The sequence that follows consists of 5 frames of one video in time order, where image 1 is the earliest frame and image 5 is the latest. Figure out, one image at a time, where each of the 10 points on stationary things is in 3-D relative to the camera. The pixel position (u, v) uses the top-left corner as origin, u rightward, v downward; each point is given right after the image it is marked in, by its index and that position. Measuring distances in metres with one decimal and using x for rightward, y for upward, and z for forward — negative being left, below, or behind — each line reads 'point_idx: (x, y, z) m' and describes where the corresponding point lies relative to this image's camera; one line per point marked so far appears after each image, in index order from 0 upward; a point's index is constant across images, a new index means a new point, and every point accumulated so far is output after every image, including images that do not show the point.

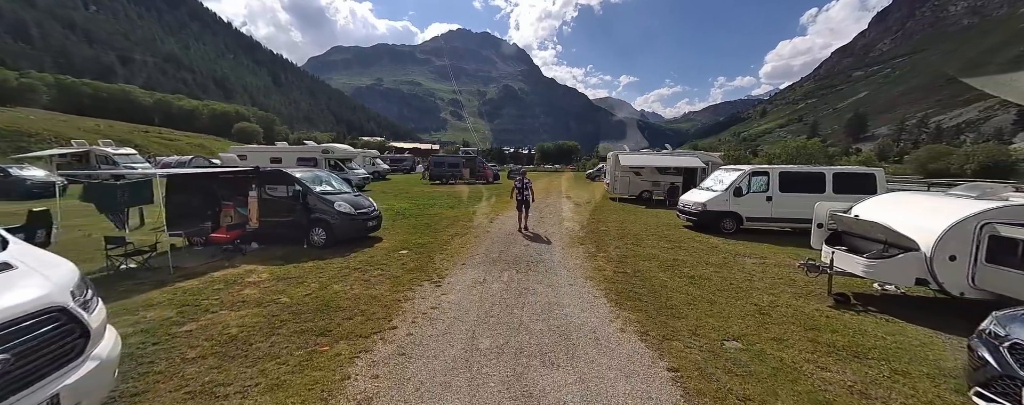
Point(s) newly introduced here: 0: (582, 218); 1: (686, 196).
0: (+3.2, -0.5, +13.8) m
1: (+6.3, +0.2, +11.0) m
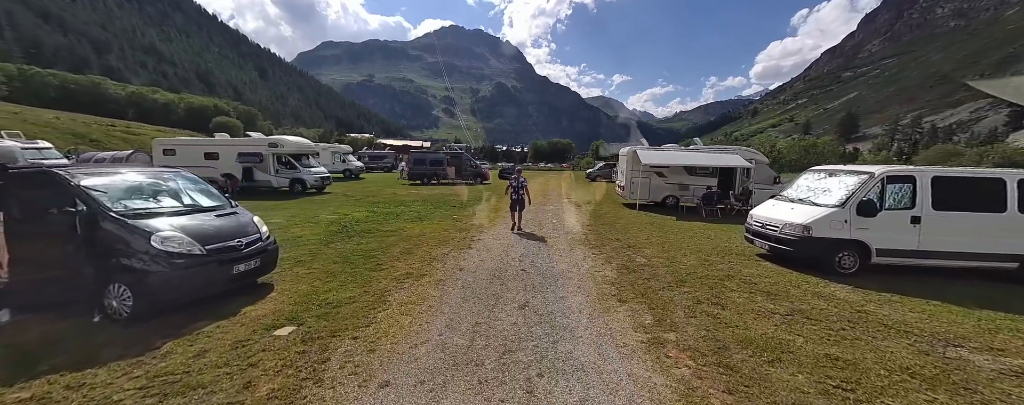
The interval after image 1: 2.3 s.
0: (+2.9, -0.9, +10.0) m
1: (+6.0, -0.2, +7.3) m
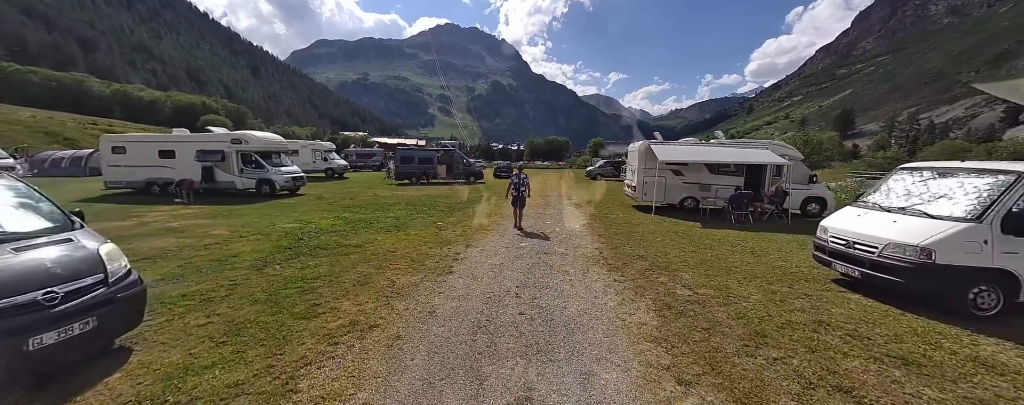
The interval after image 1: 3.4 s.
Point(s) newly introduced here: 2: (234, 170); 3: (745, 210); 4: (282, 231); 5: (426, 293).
0: (+2.7, -1.1, +8.1) m
1: (+5.9, -0.4, +5.5) m
2: (-14.7, +1.7, +16.0) m
3: (+8.2, -0.3, +10.6) m
4: (-7.0, -0.9, +9.2) m
5: (-1.4, -1.5, +4.9) m
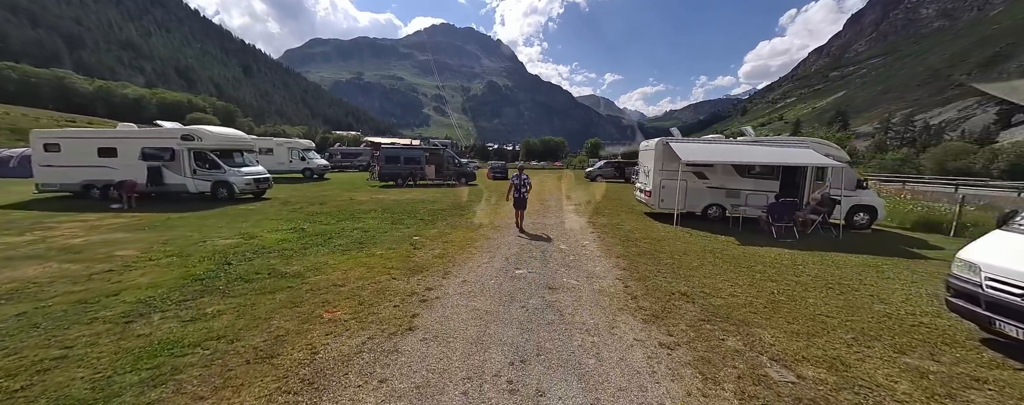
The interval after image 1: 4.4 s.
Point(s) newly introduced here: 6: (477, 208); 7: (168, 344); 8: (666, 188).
0: (+2.6, -1.3, +6.2) m
1: (+5.8, -0.7, +3.6) m
2: (-15.0, +1.4, +13.9) m
3: (+8.0, -0.6, +8.8) m
4: (-7.2, -1.2, +7.2) m
5: (-1.5, -1.8, +3.0) m
6: (-1.7, -0.4, +14.4) m
7: (-4.1, -1.7, +3.8) m
8: (+5.4, +0.5, +10.6) m
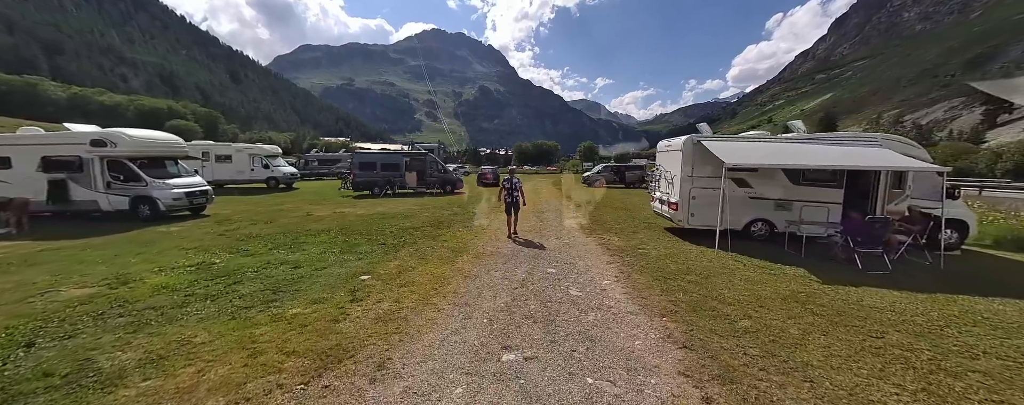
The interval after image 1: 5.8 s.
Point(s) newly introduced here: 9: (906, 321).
0: (+2.4, -1.7, +3.9) m
1: (+5.6, -1.0, +1.3) m
2: (-15.3, +0.7, +11.2) m
3: (+7.8, -0.9, +6.6) m
4: (-7.4, -1.7, +4.6) m
5: (-1.6, -2.2, +0.5) m
6: (-2.0, -1.0, +12.0) m
7: (-4.2, -2.1, +1.3) m
8: (+5.1, +0.1, +8.3) m
9: (+5.5, -1.6, +4.4) m
